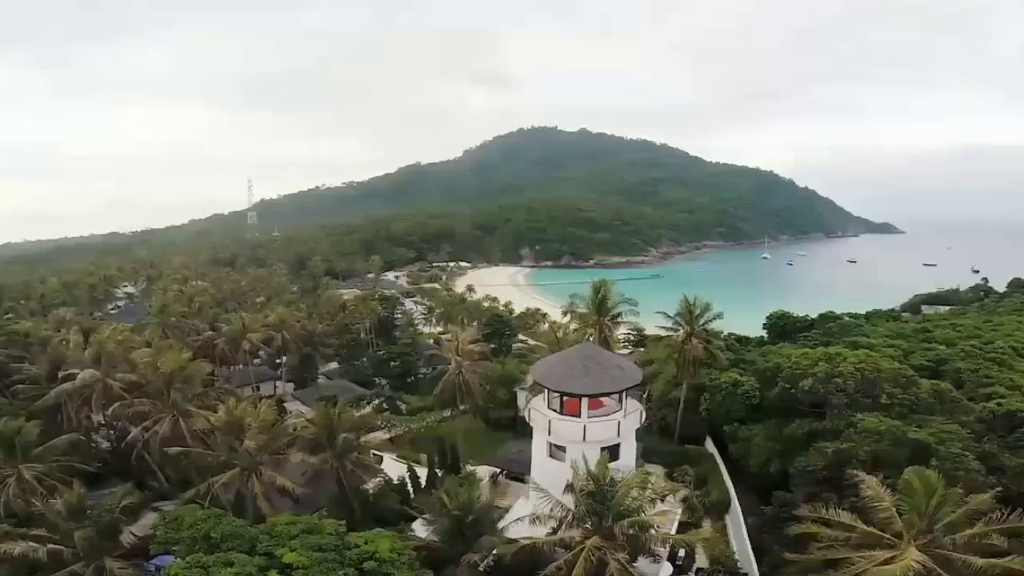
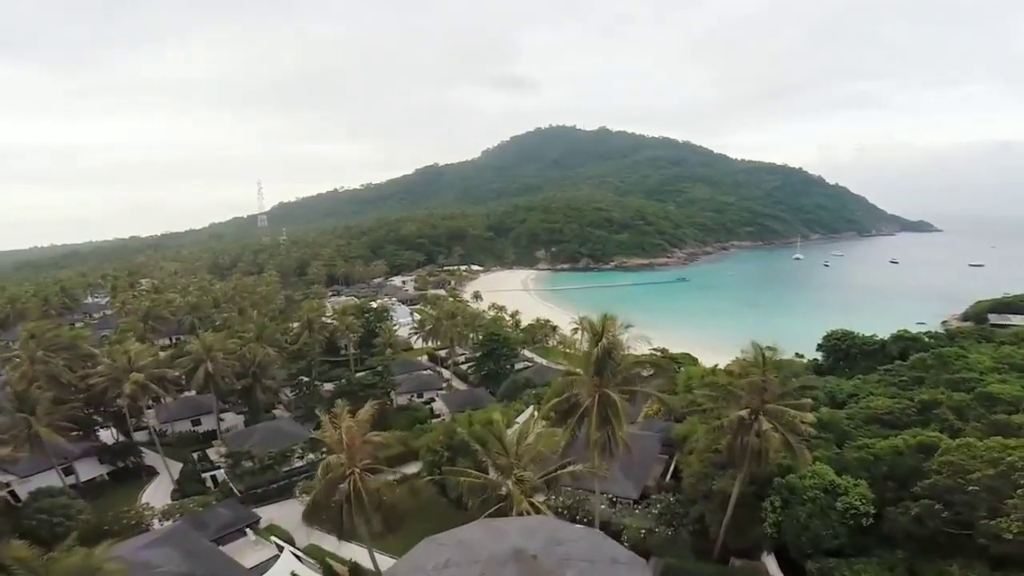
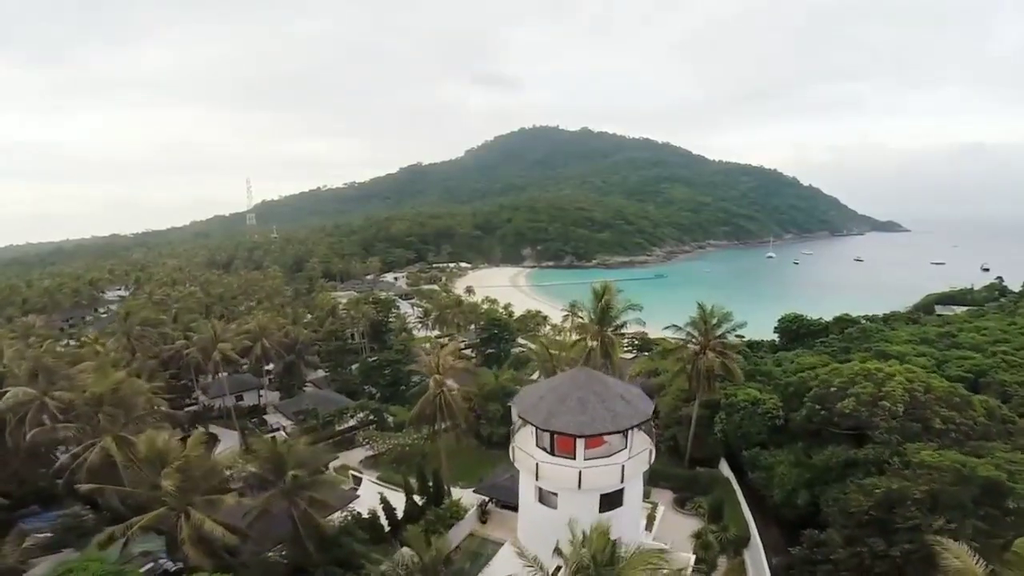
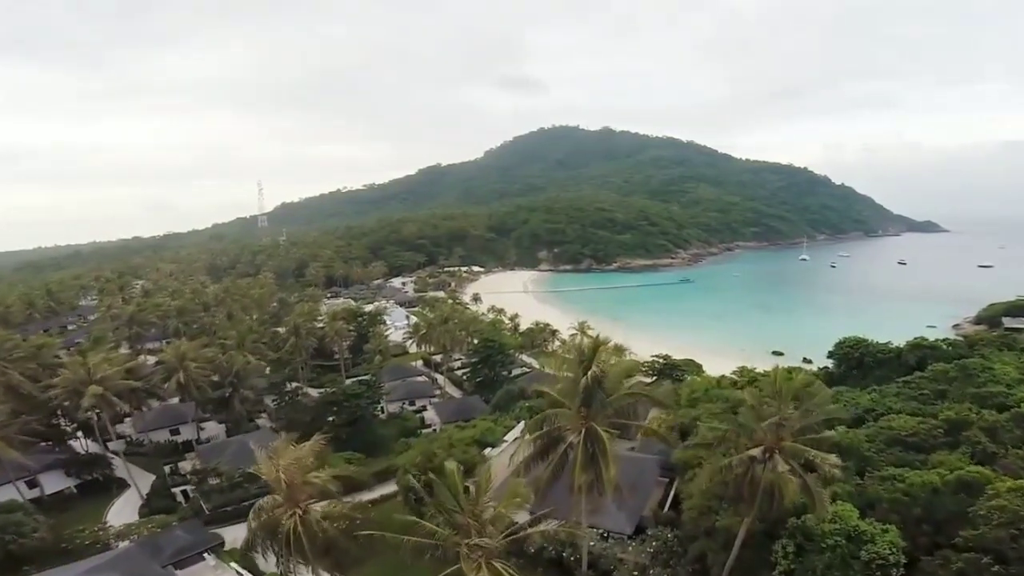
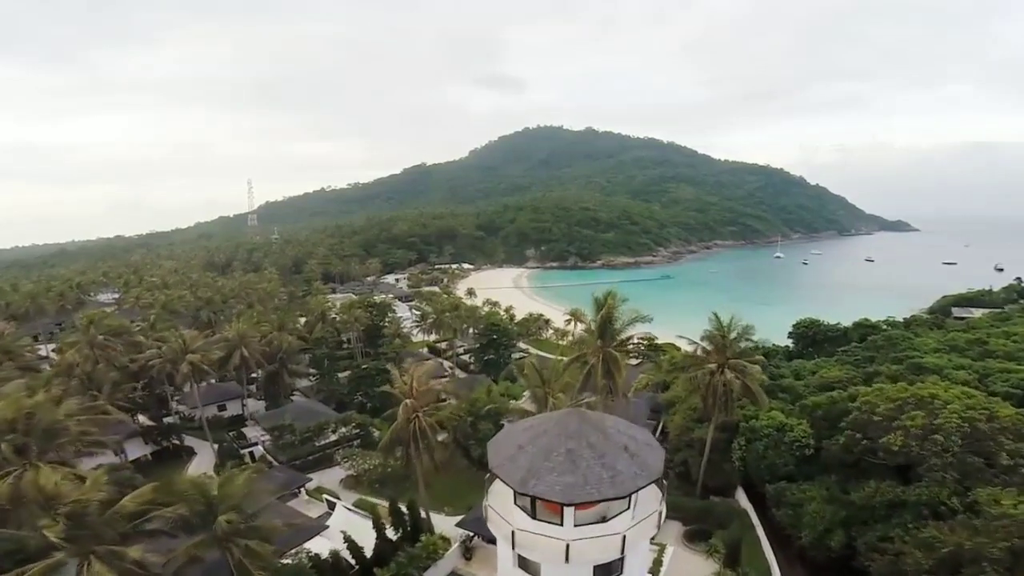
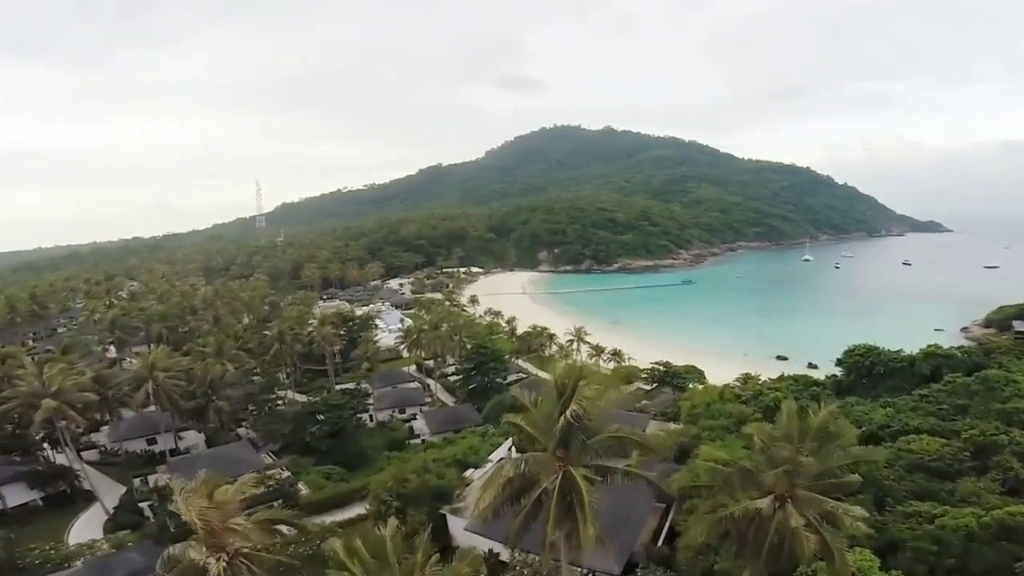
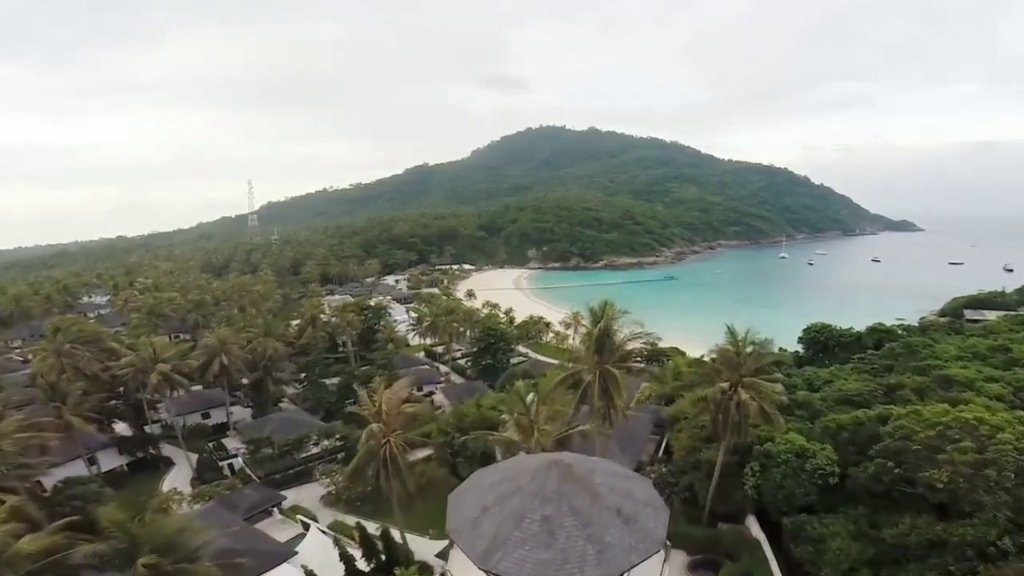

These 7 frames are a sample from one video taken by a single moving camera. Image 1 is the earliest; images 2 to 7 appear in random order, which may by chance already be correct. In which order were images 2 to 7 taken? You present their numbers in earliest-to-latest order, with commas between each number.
3, 5, 7, 2, 4, 6
